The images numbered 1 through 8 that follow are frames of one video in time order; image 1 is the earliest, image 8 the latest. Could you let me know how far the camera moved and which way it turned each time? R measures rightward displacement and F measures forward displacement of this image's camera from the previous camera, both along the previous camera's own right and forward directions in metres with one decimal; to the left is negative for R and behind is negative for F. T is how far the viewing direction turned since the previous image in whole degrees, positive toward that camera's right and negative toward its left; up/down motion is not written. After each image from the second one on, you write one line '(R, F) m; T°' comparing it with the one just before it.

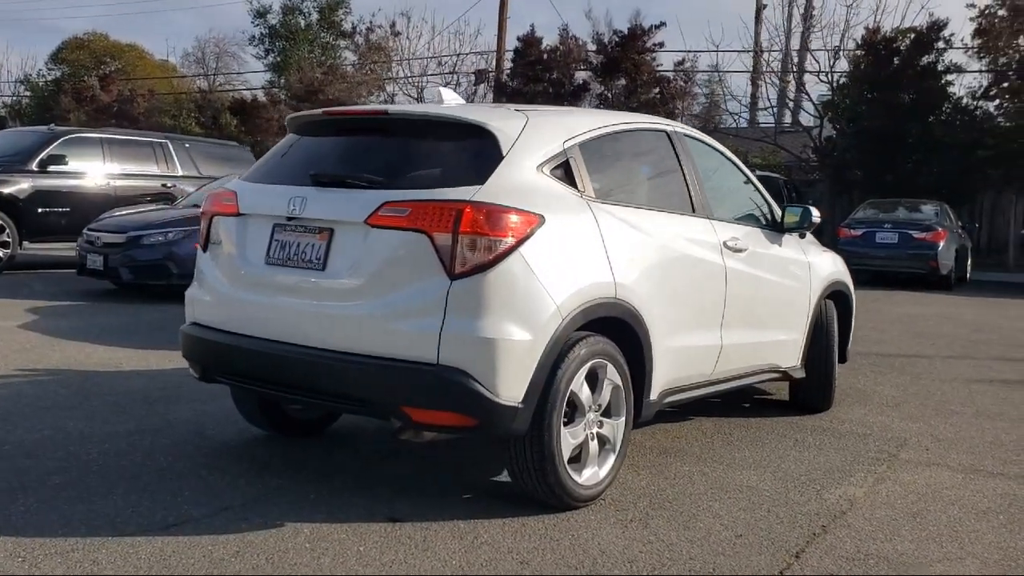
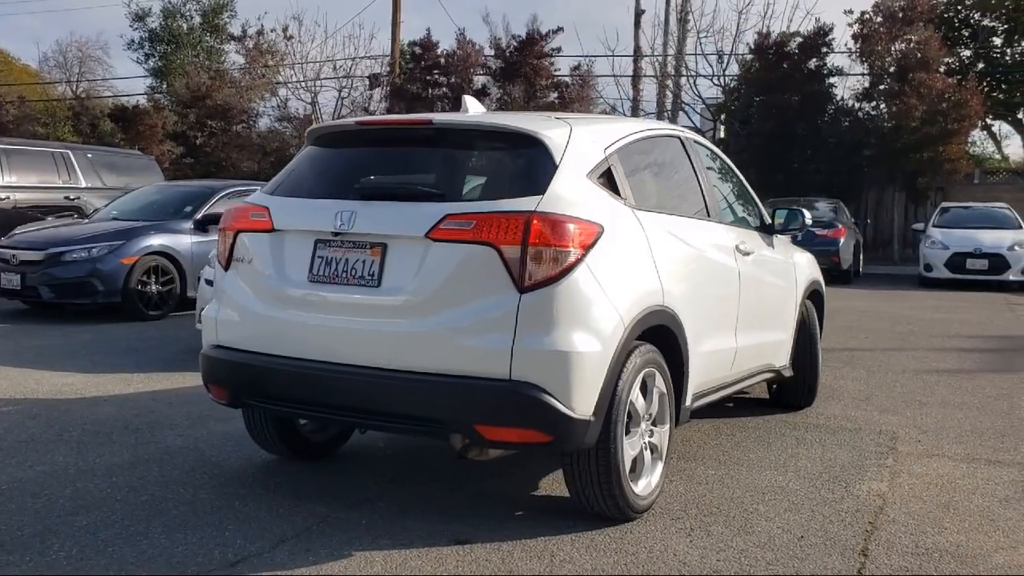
(-0.8, +0.1) m; +7°
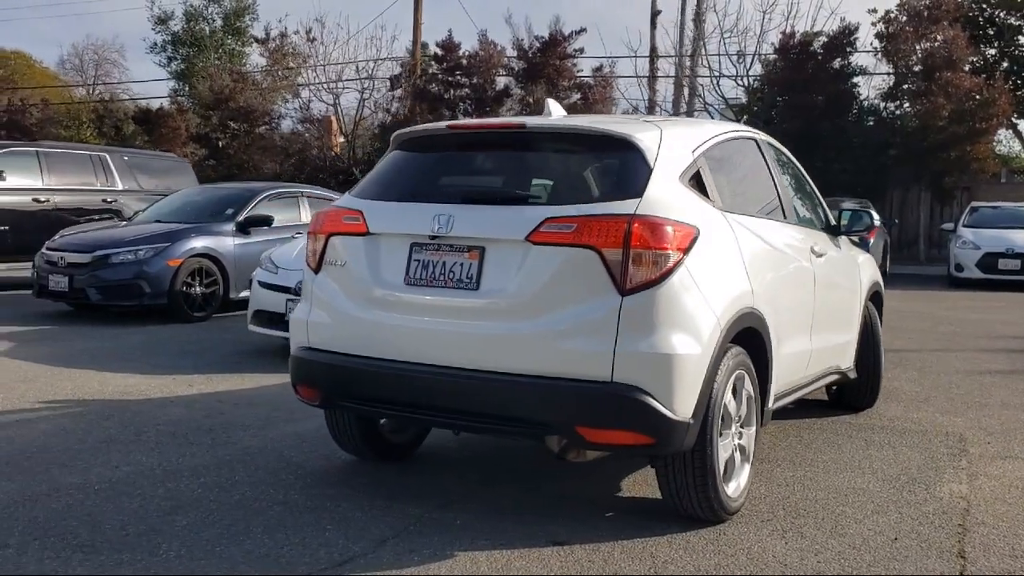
(-0.4, 0.0) m; -1°
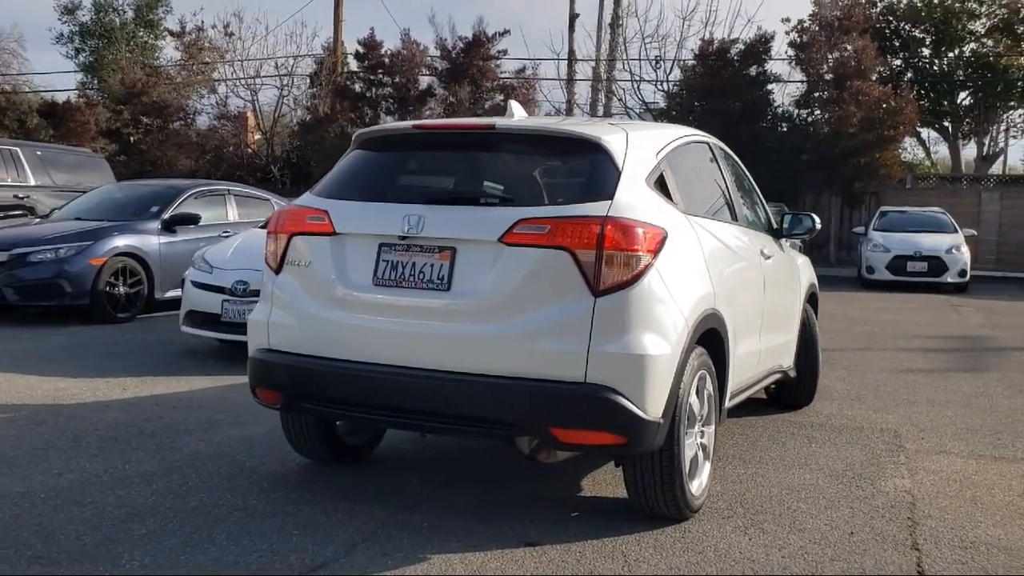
(-0.2, 0.0) m; +5°
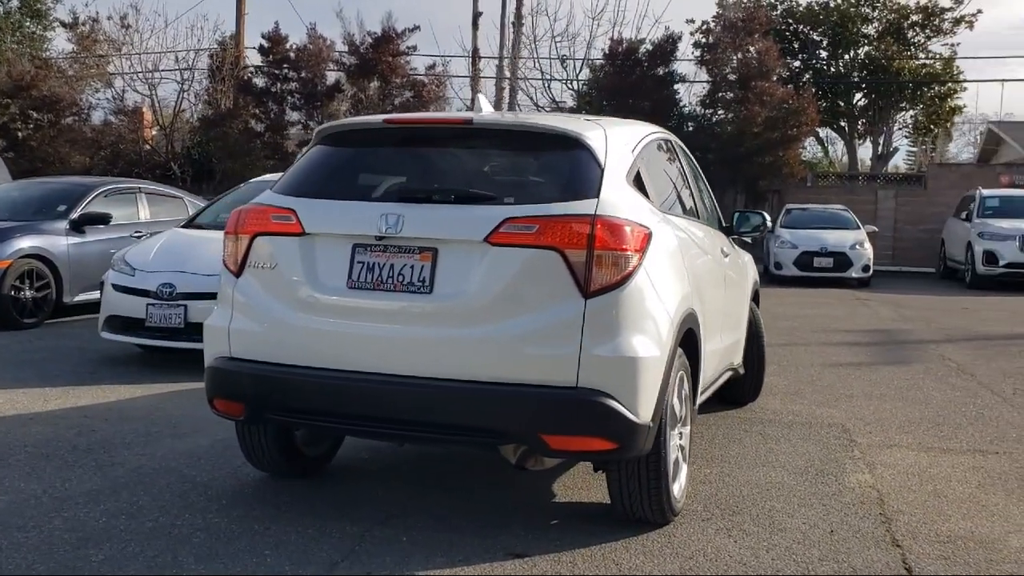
(-0.3, +0.2) m; +6°
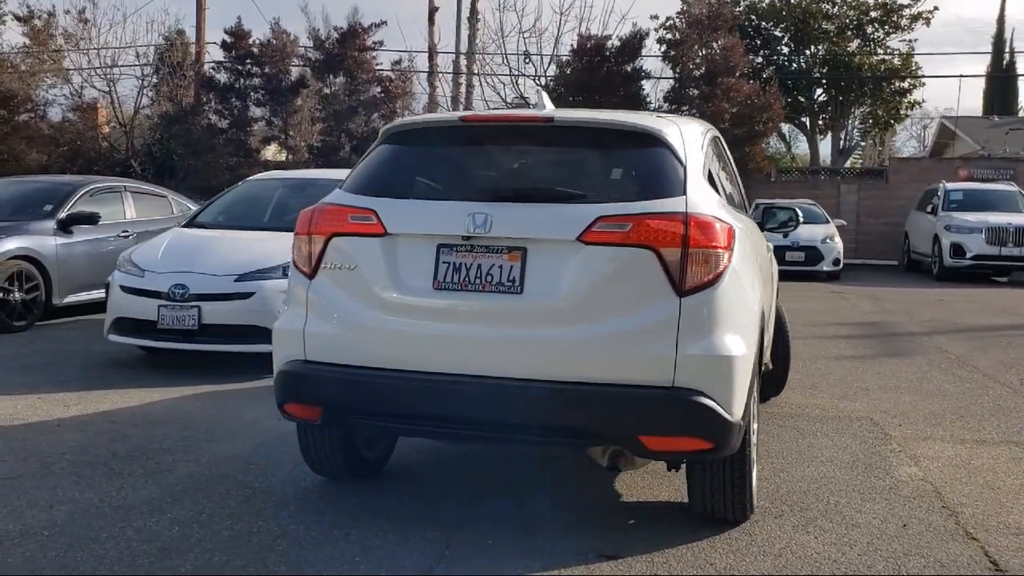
(-0.6, +0.1) m; +3°
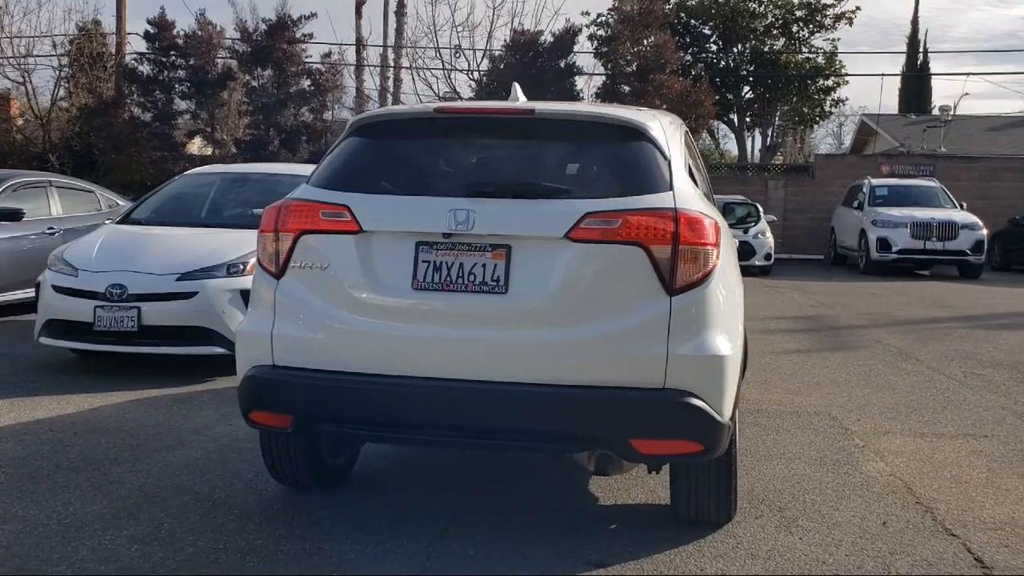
(-0.2, +0.2) m; +4°
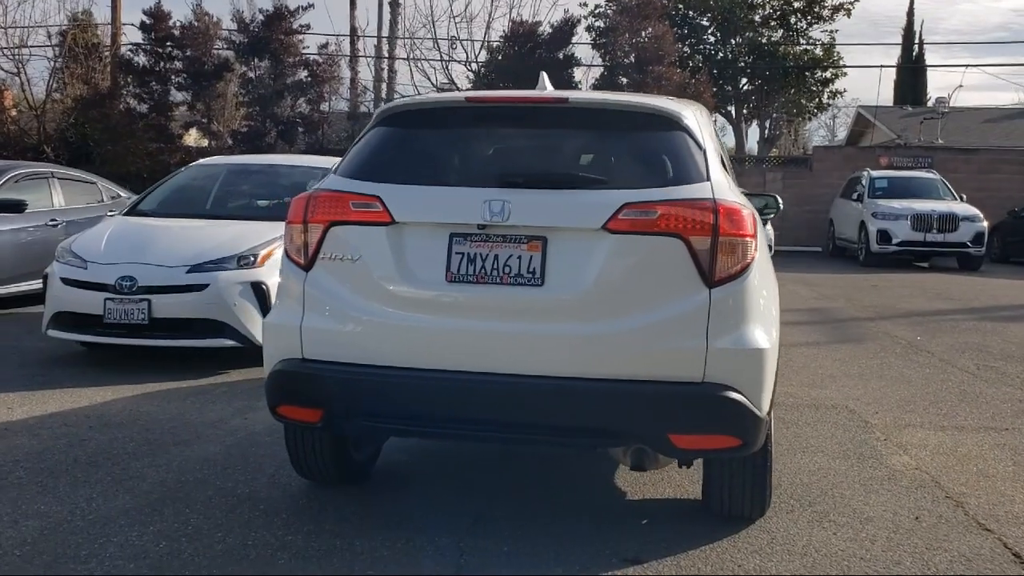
(-0.2, +0.1) m; 0°
